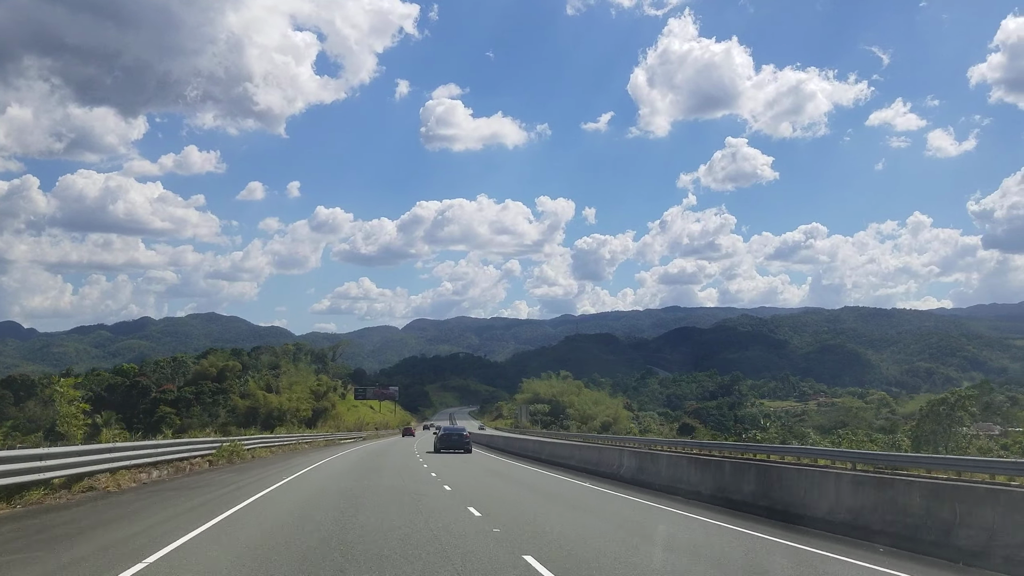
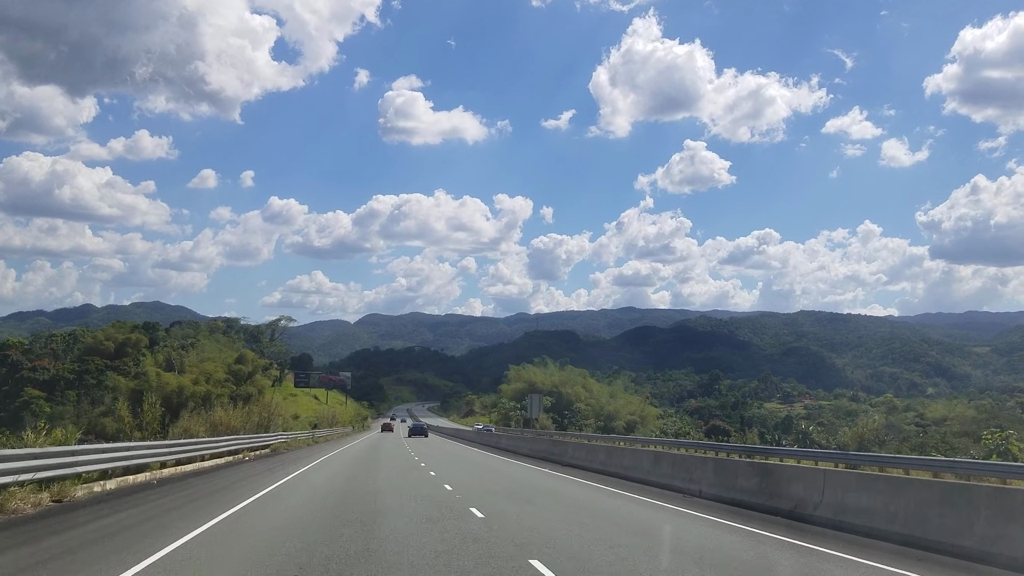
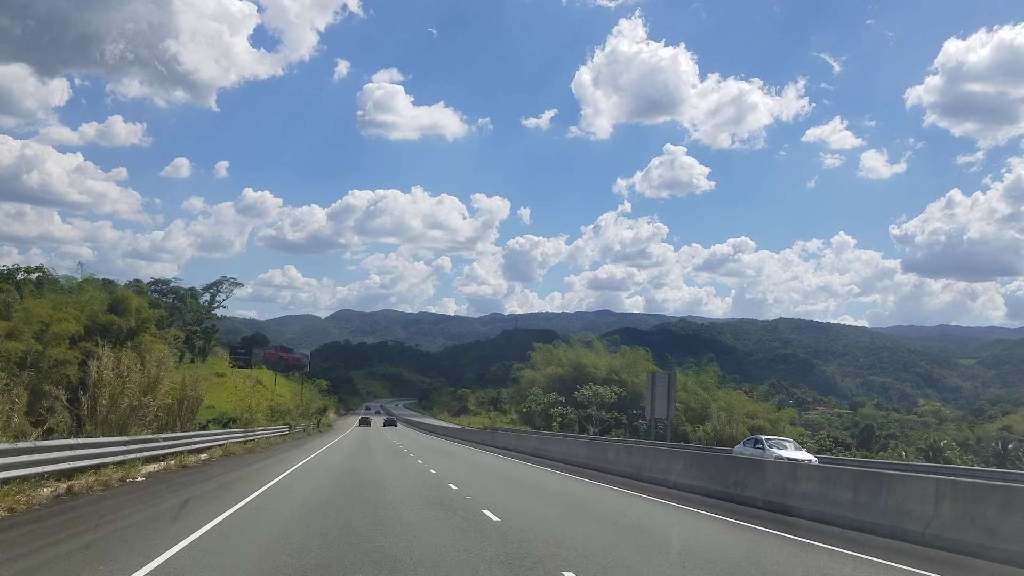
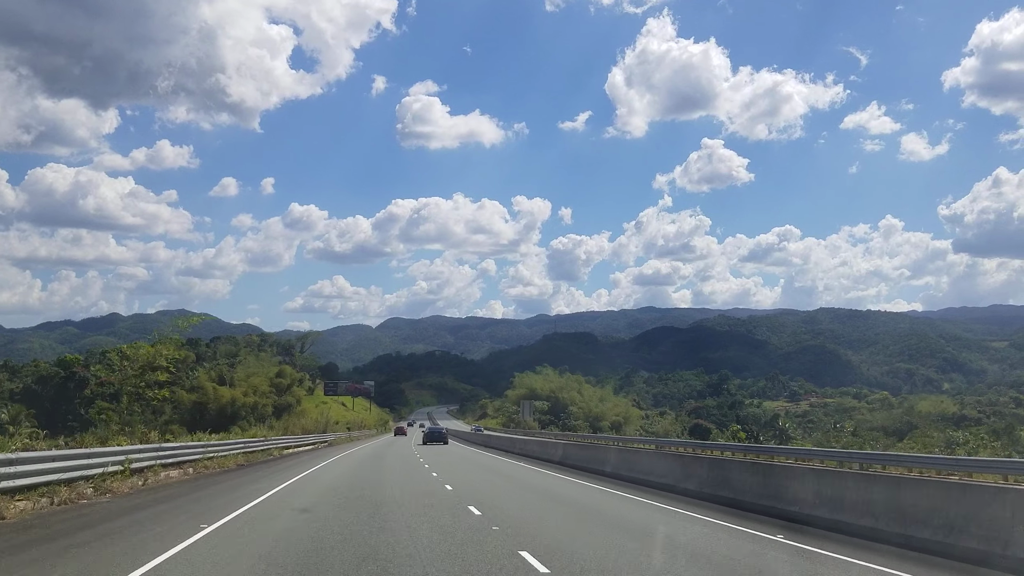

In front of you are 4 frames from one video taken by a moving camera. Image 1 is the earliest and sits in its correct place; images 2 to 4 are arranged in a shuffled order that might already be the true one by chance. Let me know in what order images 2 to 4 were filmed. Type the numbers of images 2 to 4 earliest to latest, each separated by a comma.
4, 2, 3
